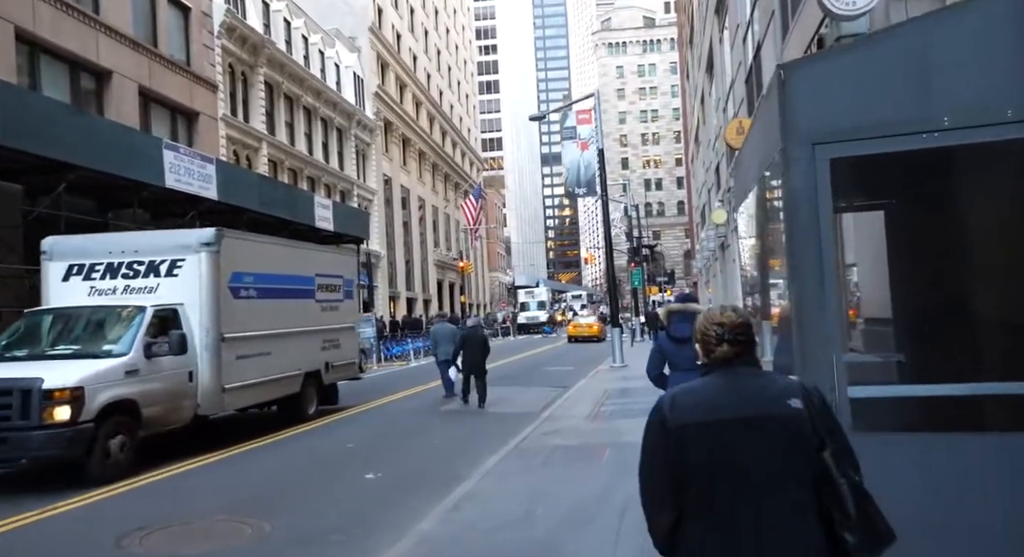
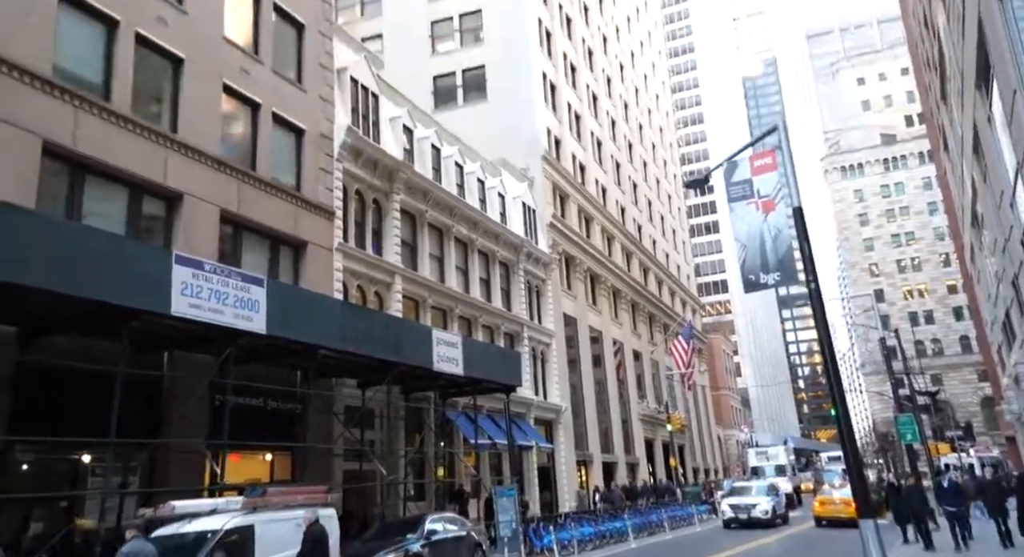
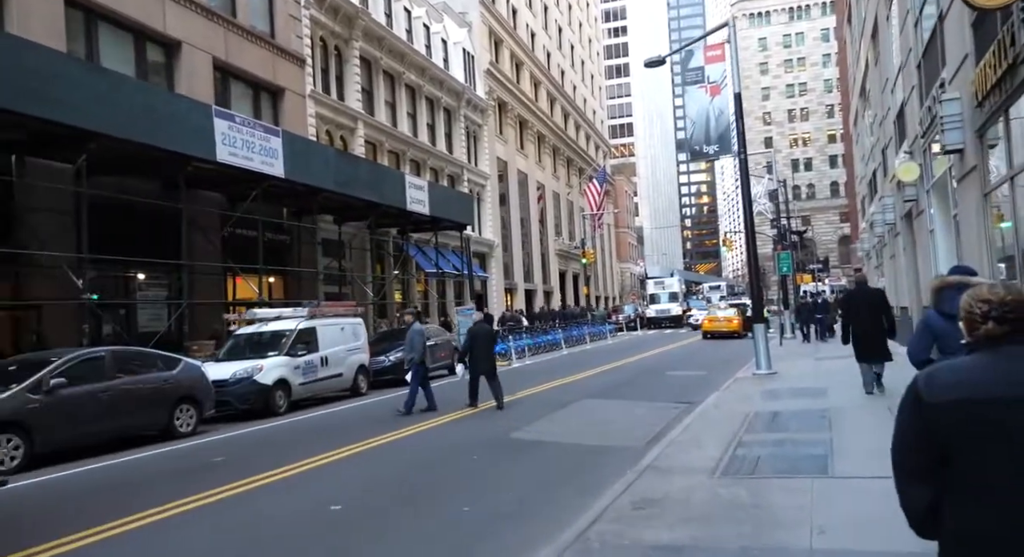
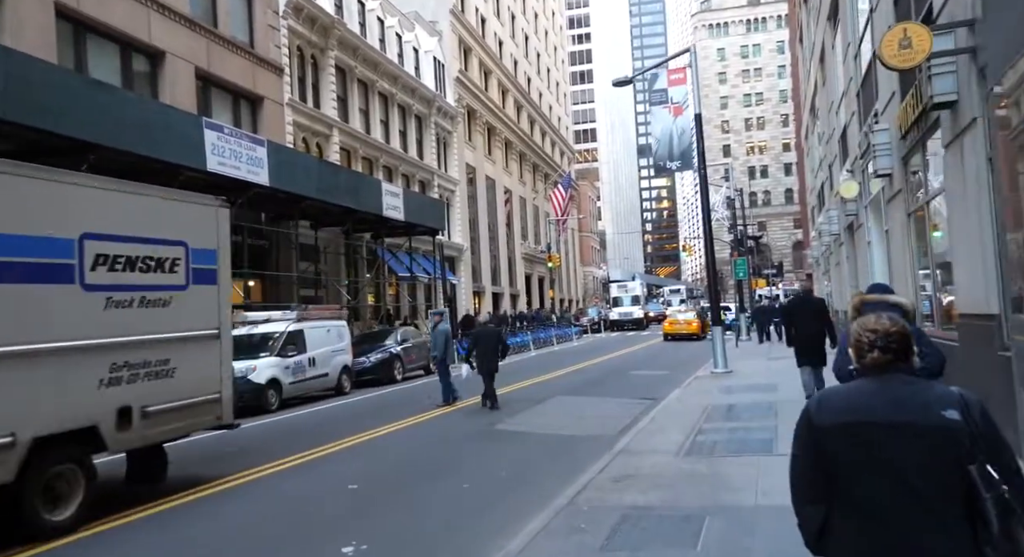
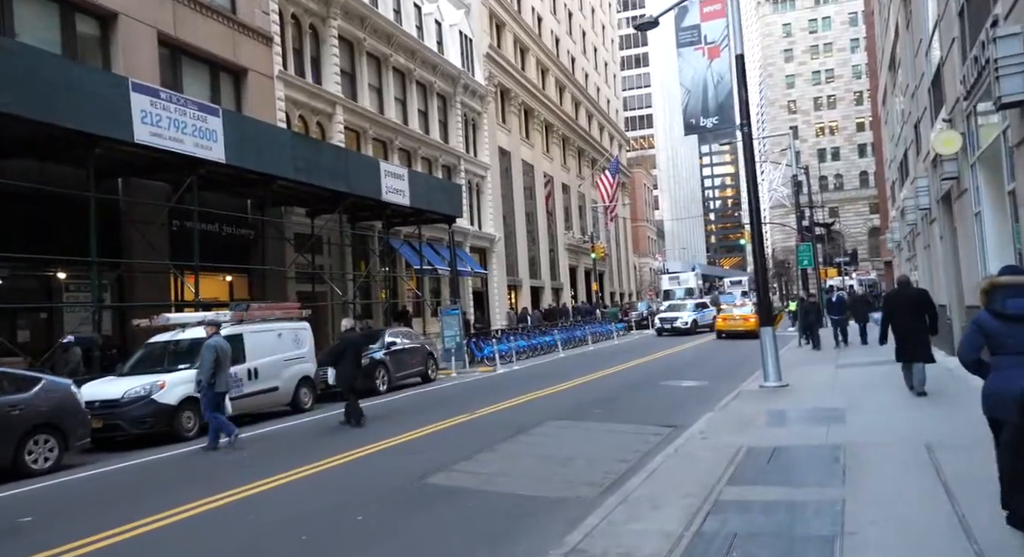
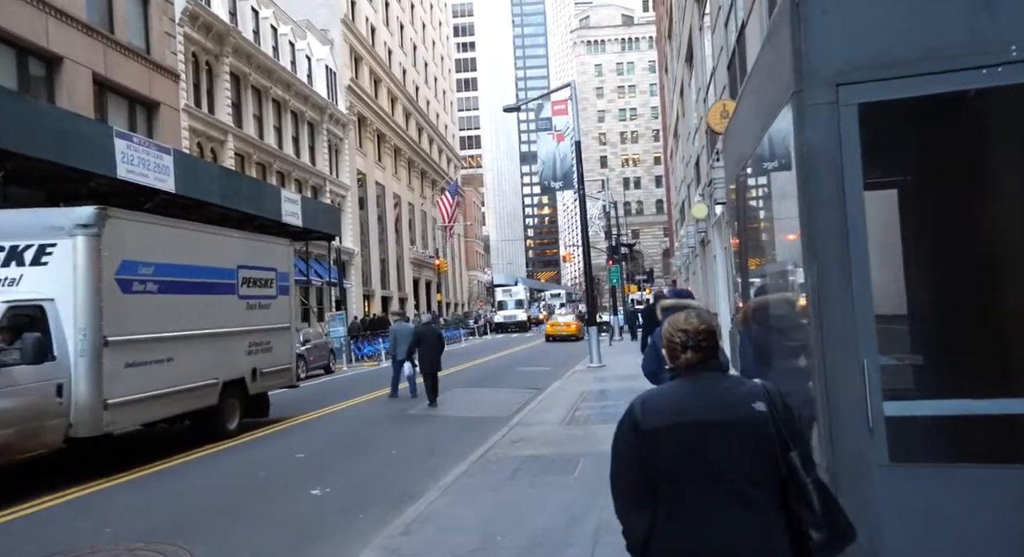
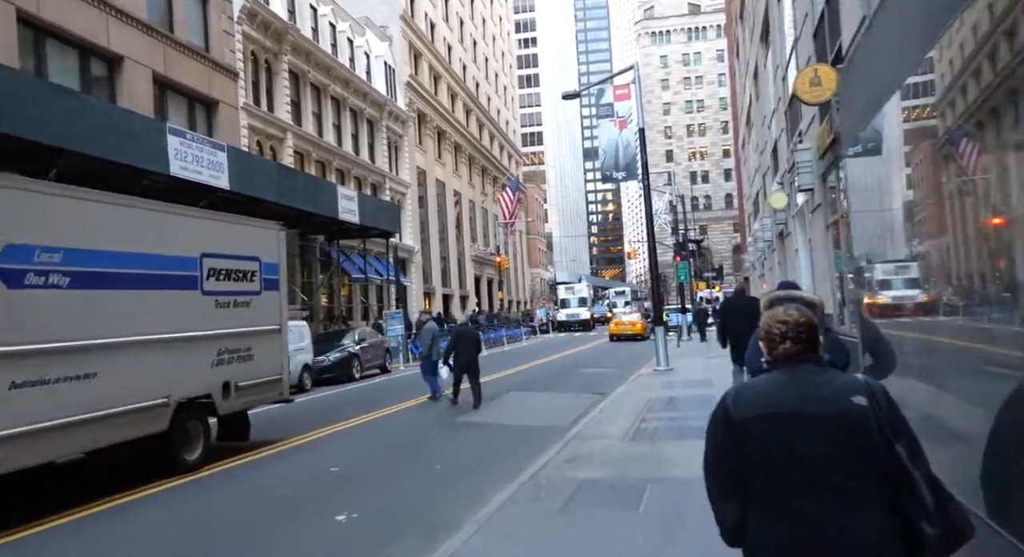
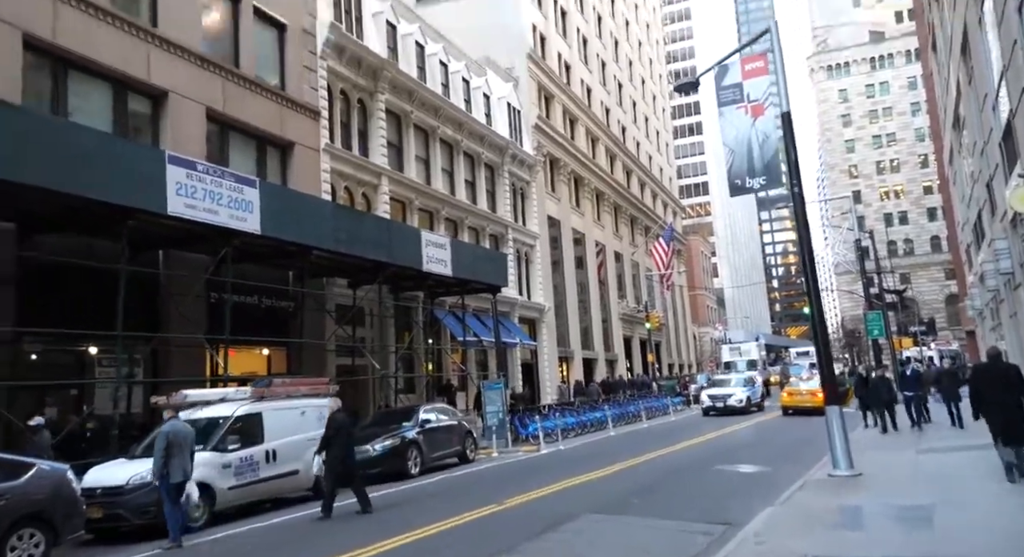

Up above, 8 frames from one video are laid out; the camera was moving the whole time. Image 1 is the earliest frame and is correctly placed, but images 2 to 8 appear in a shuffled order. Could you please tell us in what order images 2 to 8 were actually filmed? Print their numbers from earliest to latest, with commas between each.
6, 7, 4, 3, 5, 8, 2
